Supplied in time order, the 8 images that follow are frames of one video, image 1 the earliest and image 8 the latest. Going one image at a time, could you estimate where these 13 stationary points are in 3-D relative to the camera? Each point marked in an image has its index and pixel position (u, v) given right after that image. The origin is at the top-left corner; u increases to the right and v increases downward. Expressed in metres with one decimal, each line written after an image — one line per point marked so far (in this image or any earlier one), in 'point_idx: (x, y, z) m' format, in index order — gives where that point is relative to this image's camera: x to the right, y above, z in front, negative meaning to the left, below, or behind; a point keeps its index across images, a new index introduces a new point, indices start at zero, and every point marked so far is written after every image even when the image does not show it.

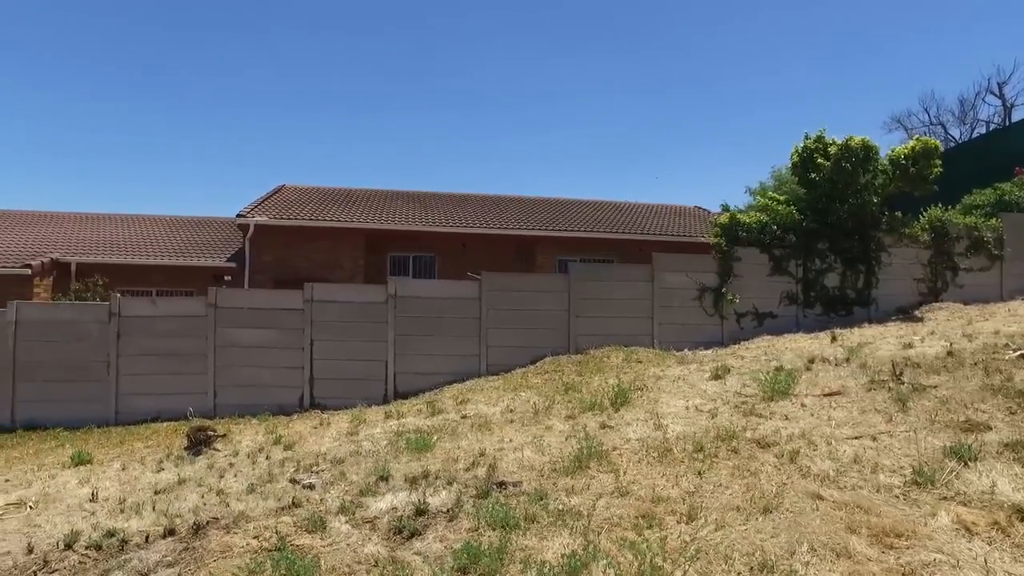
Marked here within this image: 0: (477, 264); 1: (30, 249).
0: (-0.8, +0.5, +15.4) m
1: (-9.4, +0.7, +14.5) m
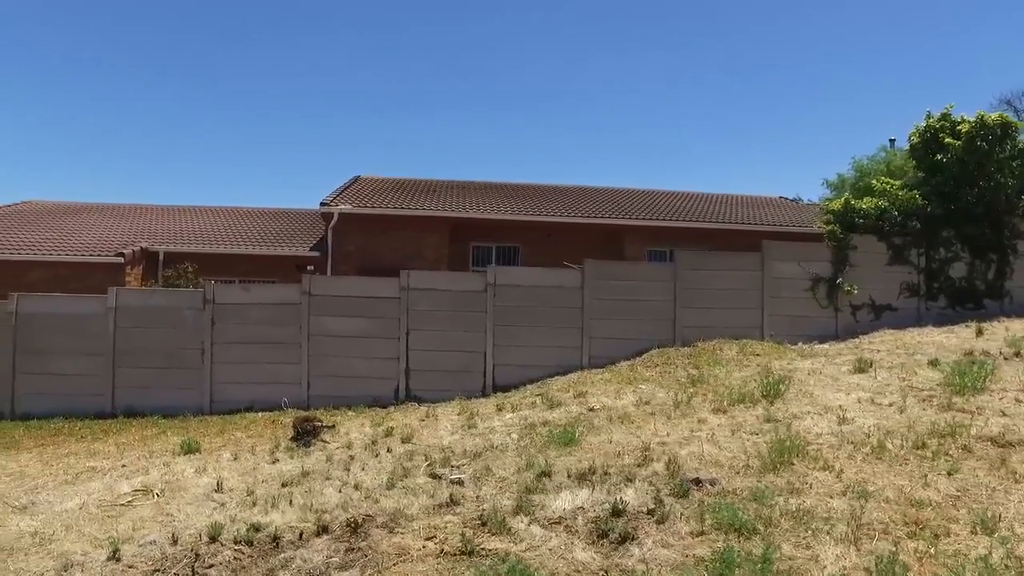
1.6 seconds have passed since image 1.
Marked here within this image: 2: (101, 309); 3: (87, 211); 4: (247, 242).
0: (+1.0, +0.7, +14.9) m
1: (-7.7, +1.0, +14.5) m
2: (-5.9, -0.3, +10.5) m
3: (-9.7, +1.8, +17.2) m
4: (-5.2, +0.9, +14.4) m
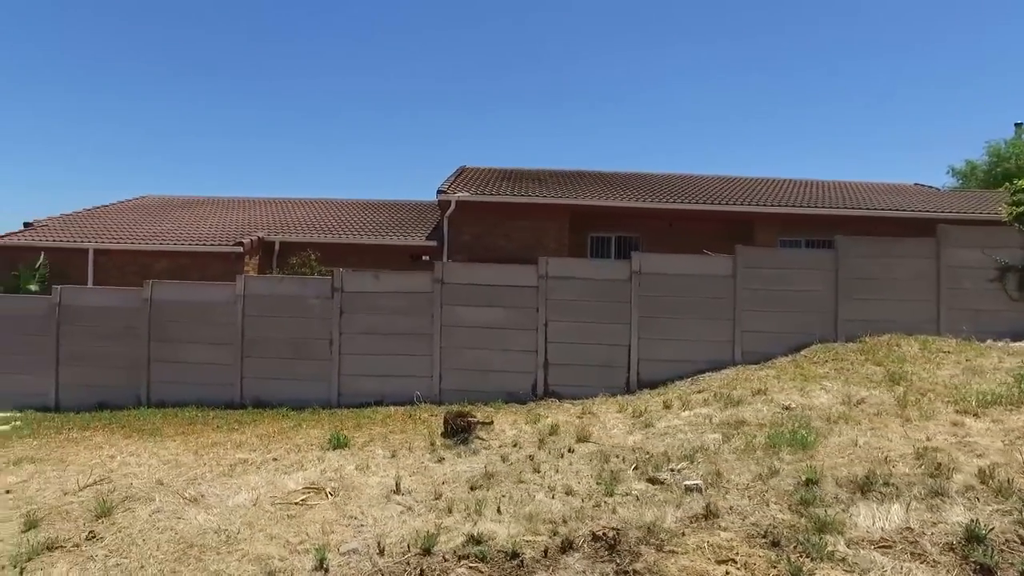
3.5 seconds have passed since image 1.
0: (+3.4, +0.8, +13.9) m
1: (-5.3, +1.1, +14.3) m
2: (-3.9, -0.1, +10.2) m
3: (-7.1, +2.0, +17.2) m
4: (-2.9, +1.1, +14.0) m
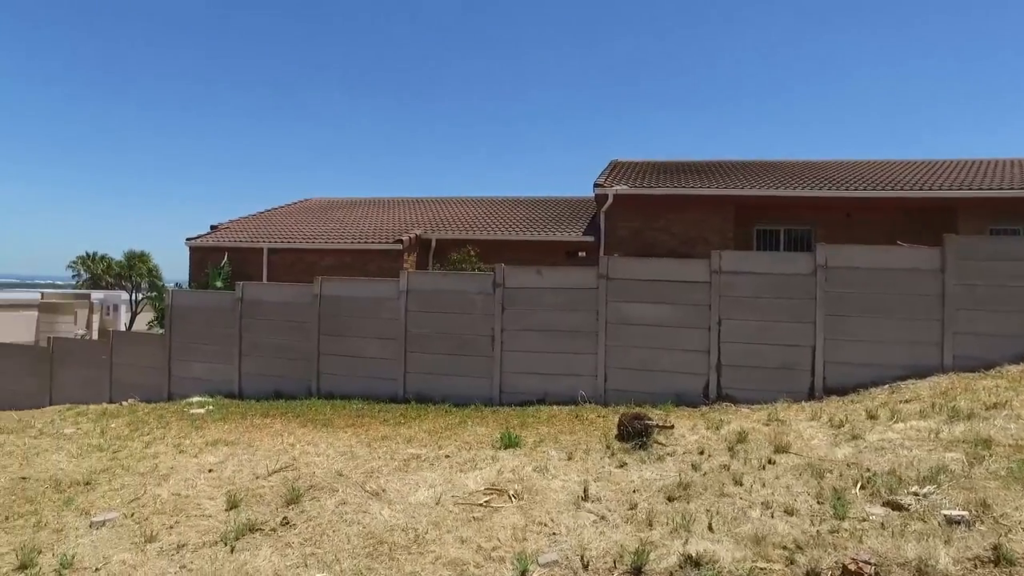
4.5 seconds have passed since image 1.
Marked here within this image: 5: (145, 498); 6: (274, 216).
0: (+6.2, +0.9, +12.6) m
1: (-2.3, +1.2, +14.6) m
2: (-1.6, -0.1, +10.3) m
3: (-3.4, +2.1, +17.7) m
4: (+0.1, +1.1, +13.9) m
5: (-3.2, -1.8, +6.3) m
6: (-5.4, +1.6, +16.7) m
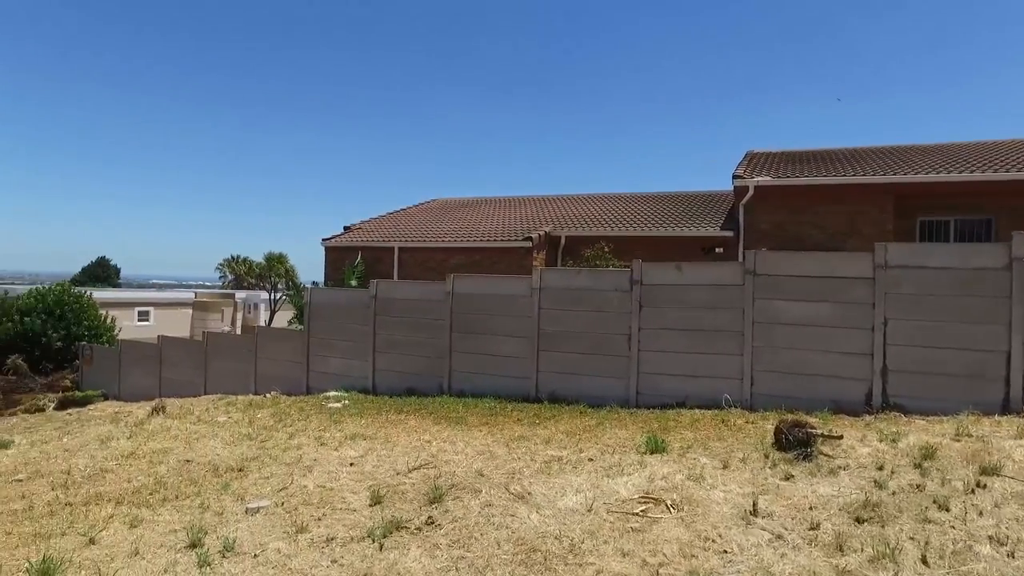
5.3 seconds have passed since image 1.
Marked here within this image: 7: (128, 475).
0: (+8.3, +0.9, +11.1) m
1: (+0.3, +1.2, +14.5) m
2: (+0.2, 0.0, +10.1) m
3: (-0.4, +2.1, +17.7) m
4: (+2.5, +1.2, +13.4) m
5: (-1.9, -1.7, +6.4) m
6: (-2.5, +1.7, +17.0) m
7: (-4.0, -1.9, +7.6) m
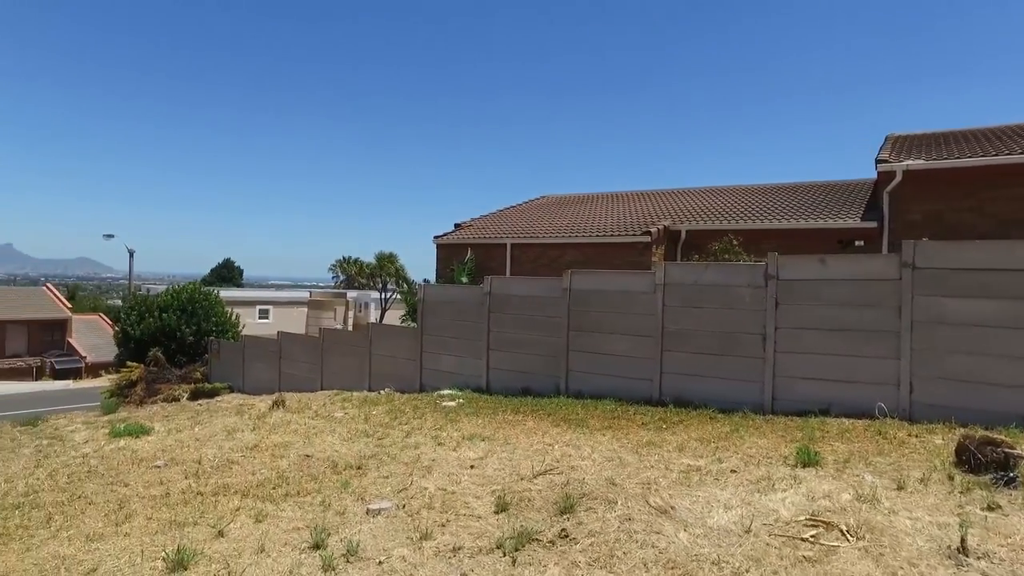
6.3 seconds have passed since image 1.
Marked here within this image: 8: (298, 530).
0: (+10.0, +0.9, +9.4) m
1: (+2.5, +1.3, +13.8) m
2: (+1.8, 0.0, +9.5) m
3: (+2.3, +2.1, +17.1) m
4: (+4.5, +1.2, +12.4) m
5: (-0.8, -1.7, +6.1) m
6: (+0.1, +1.7, +16.8) m
7: (-2.7, -1.9, +7.6) m
8: (-1.5, -1.7, +5.2) m
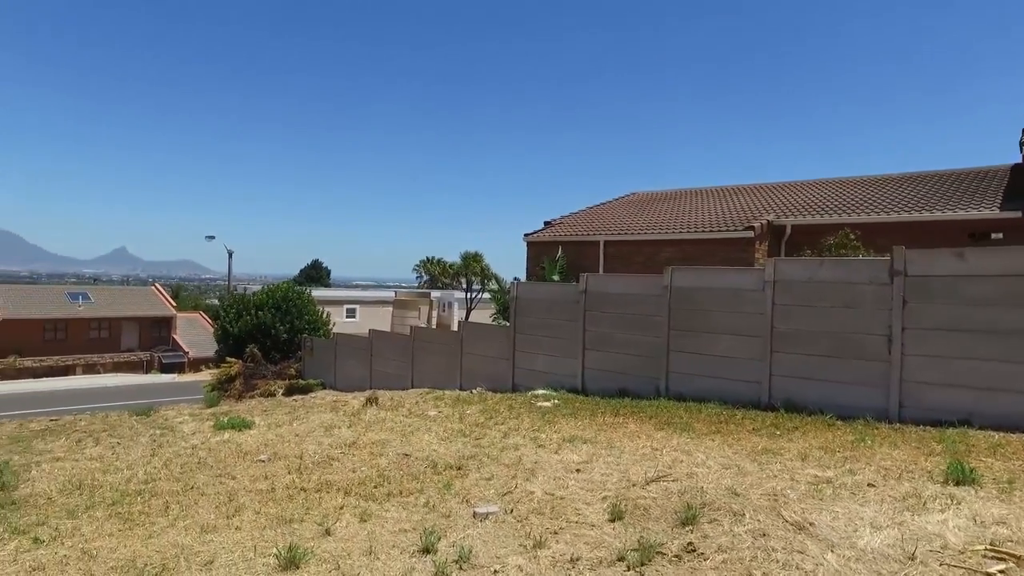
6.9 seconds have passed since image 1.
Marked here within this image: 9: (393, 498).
0: (+11.2, +1.0, +8.0) m
1: (+4.2, +1.3, +13.2) m
2: (+3.0, +0.1, +9.0) m
3: (+4.4, +2.2, +16.5) m
4: (+6.1, +1.3, +11.6) m
5: (+0.1, -1.6, +5.9) m
6: (+2.1, +1.8, +16.4) m
7: (-1.7, -1.8, +7.5) m
8: (-0.7, -1.7, +5.0) m
9: (-1.0, -1.7, +6.1) m
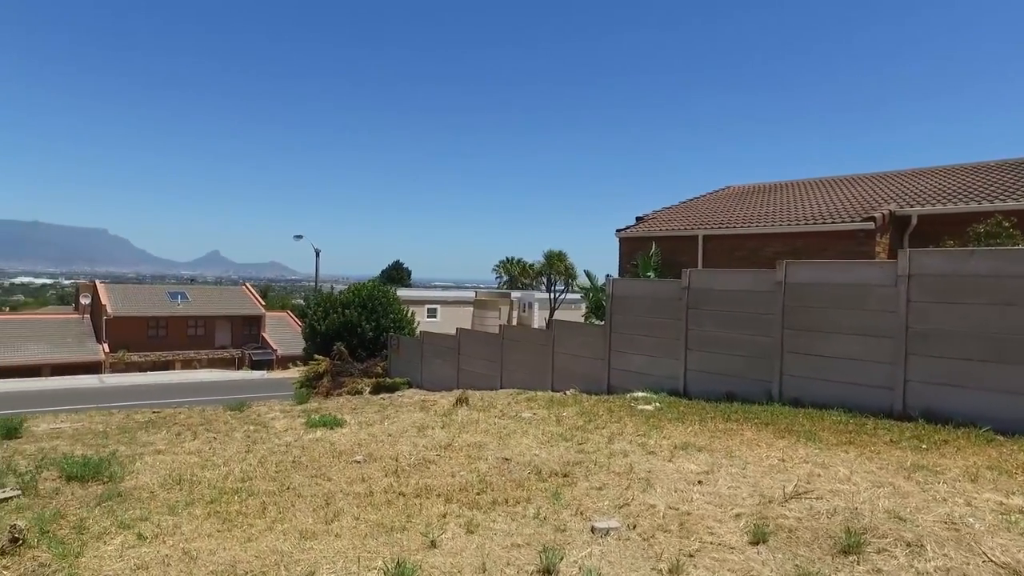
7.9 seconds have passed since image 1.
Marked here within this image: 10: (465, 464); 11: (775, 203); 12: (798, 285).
0: (+12.2, +1.0, +6.2) m
1: (+5.8, +1.4, +12.1) m
2: (+4.2, +0.1, +8.1) m
3: (+6.3, +2.2, +15.4) m
4: (+7.5, +1.3, +10.3) m
5: (+0.9, -1.6, +5.3) m
6: (+4.1, +1.8, +15.5) m
7: (-0.6, -1.8, +7.2) m
8: (0.0, -1.6, +4.6) m
9: (-0.1, -1.7, +5.6) m
10: (-0.5, -1.8, +7.3) m
11: (+5.1, +1.7, +14.1) m
12: (+3.5, 0.0, +8.9) m
